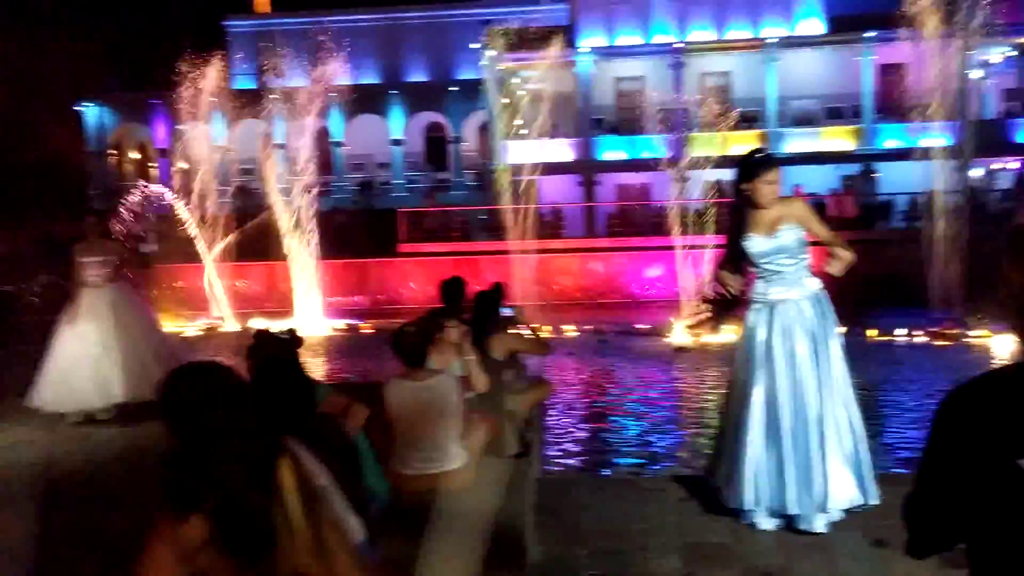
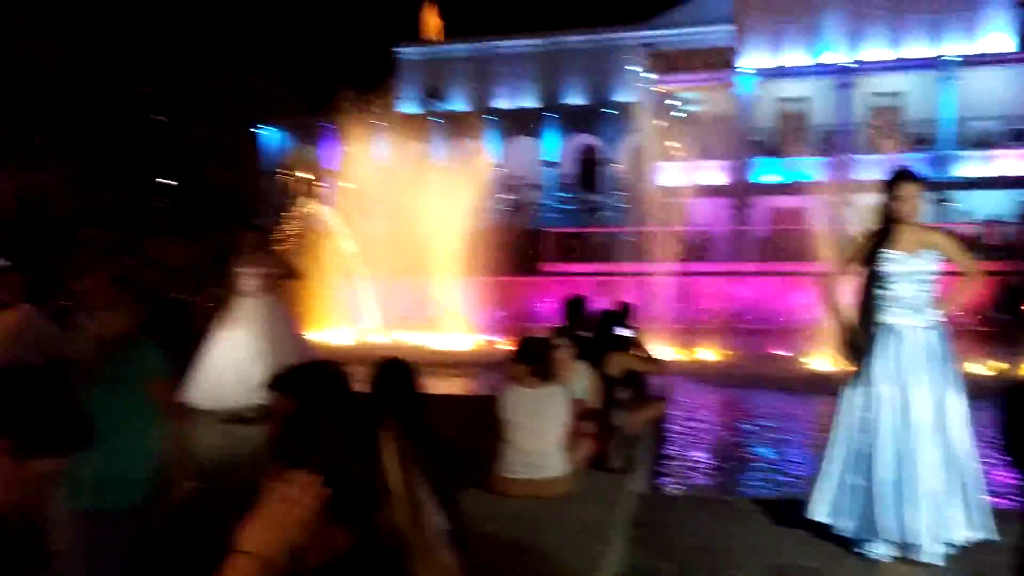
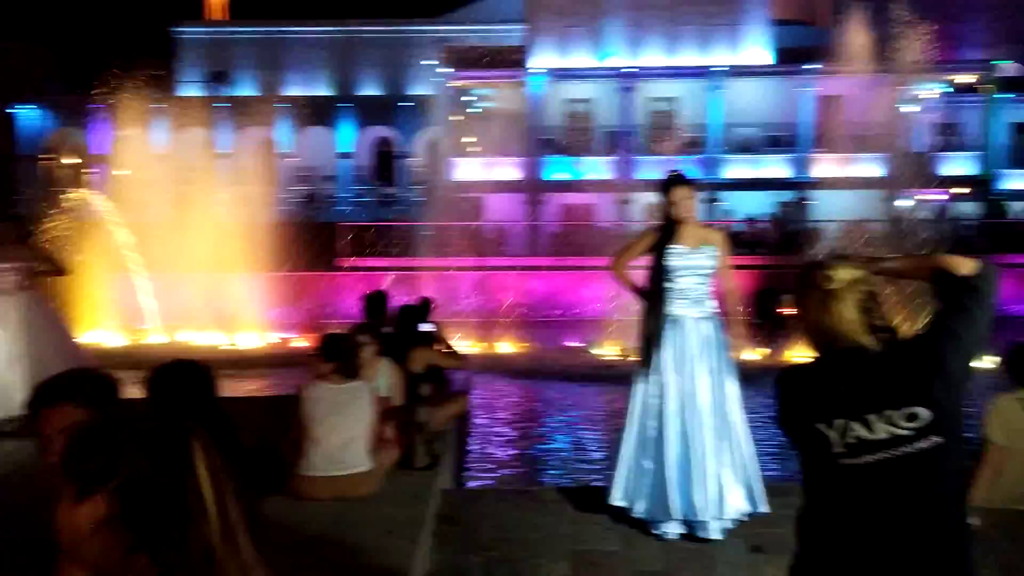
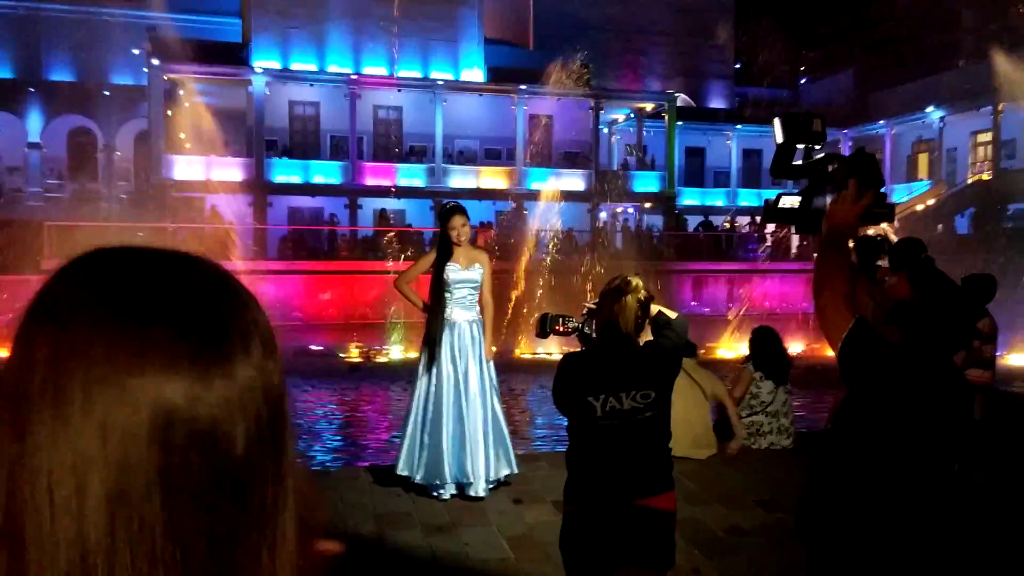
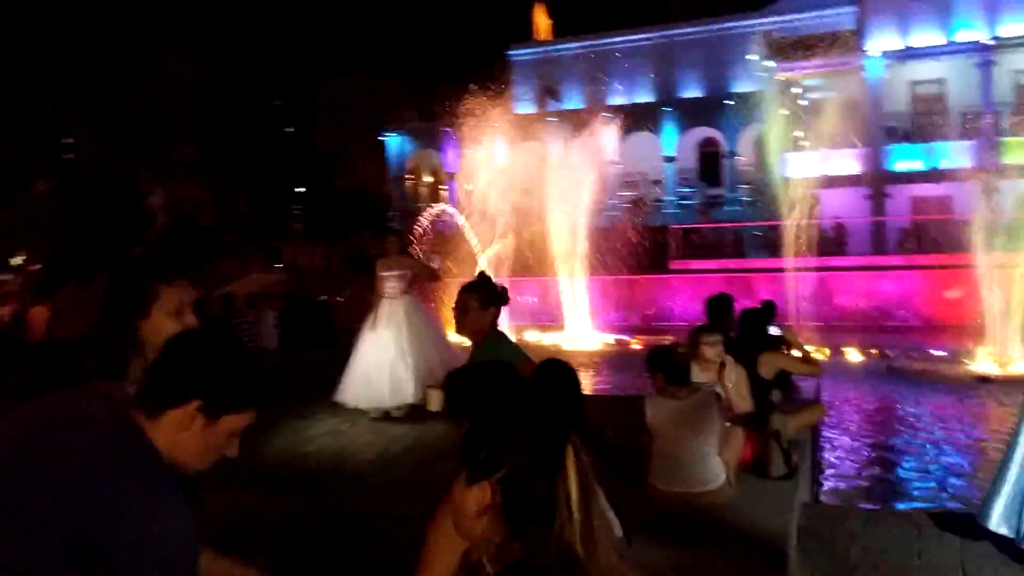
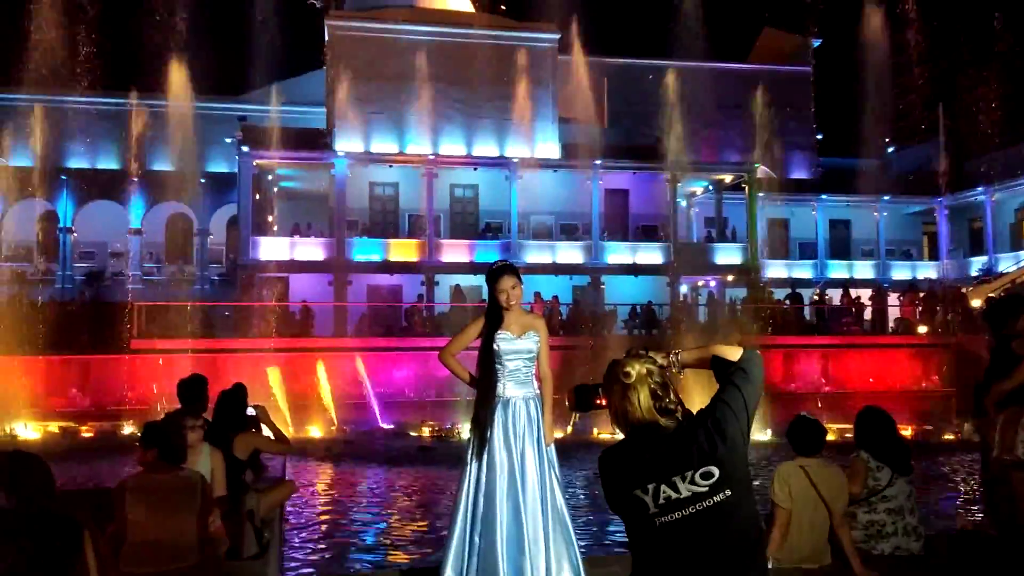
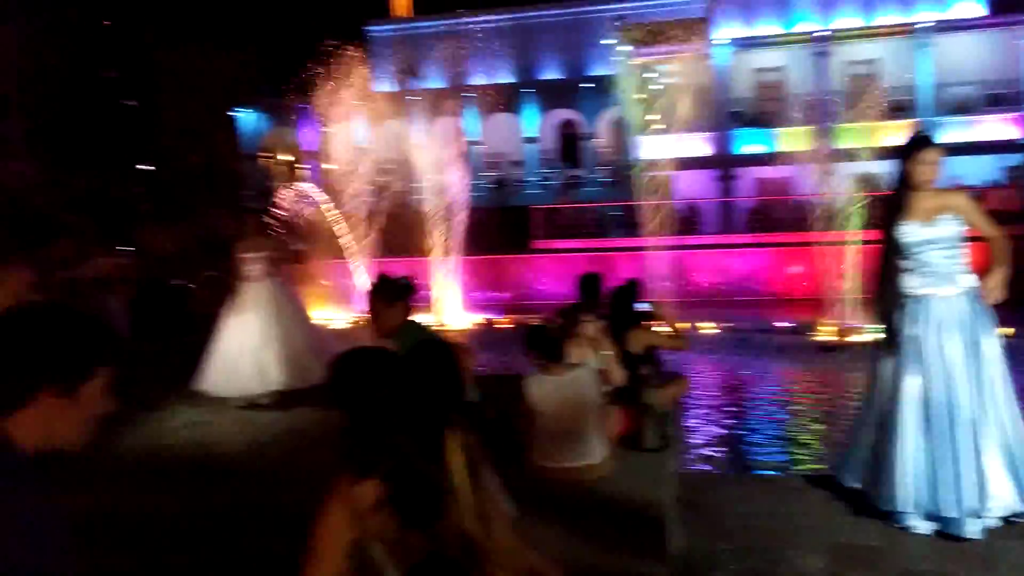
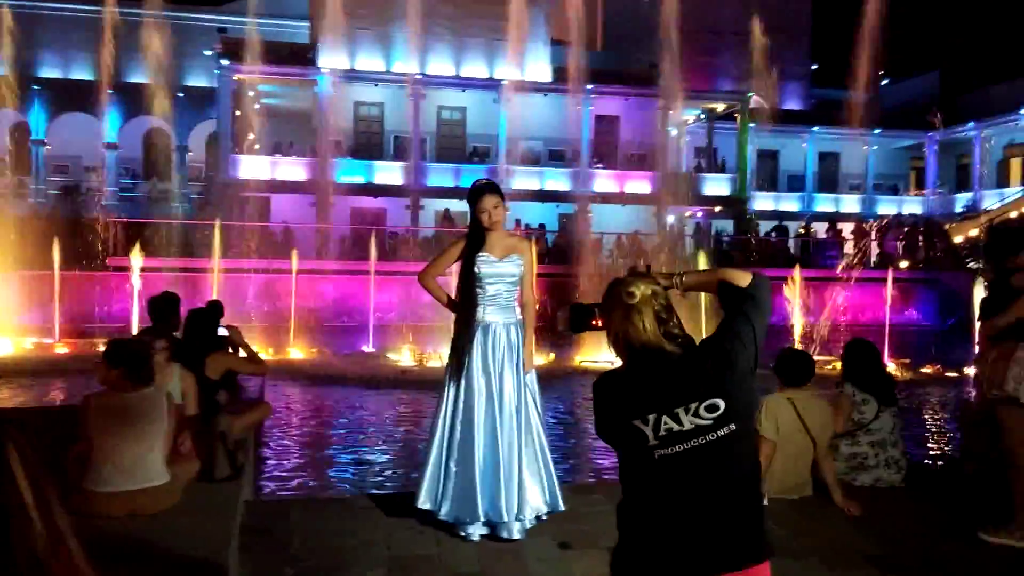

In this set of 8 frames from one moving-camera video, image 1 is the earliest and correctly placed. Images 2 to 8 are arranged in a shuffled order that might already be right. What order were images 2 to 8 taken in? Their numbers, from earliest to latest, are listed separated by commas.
7, 5, 2, 3, 8, 6, 4
